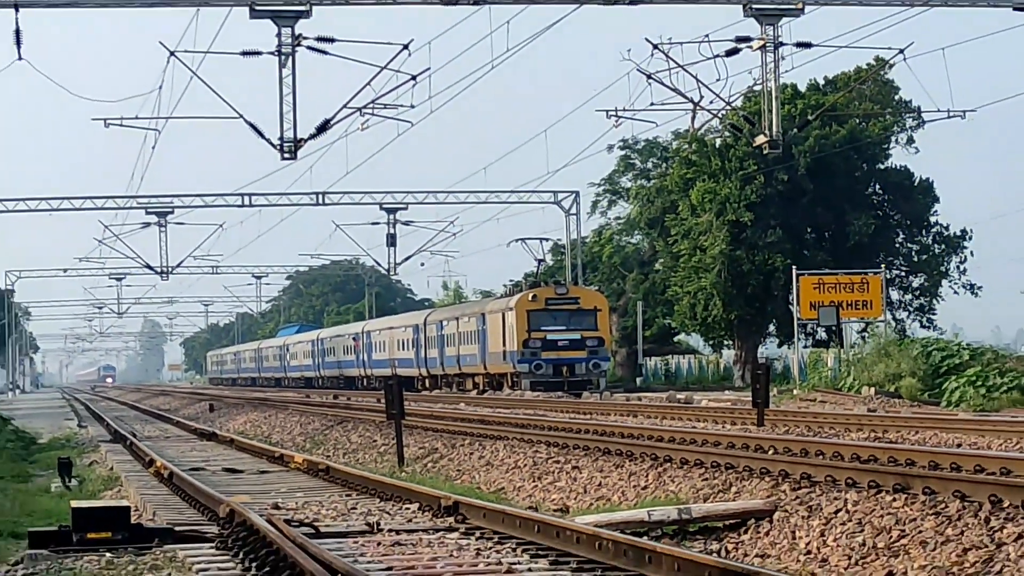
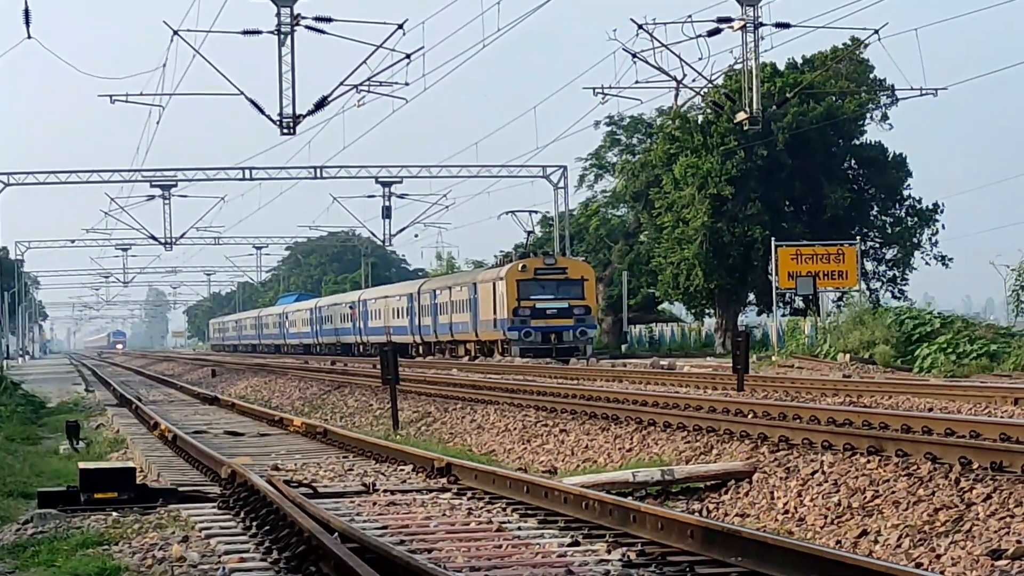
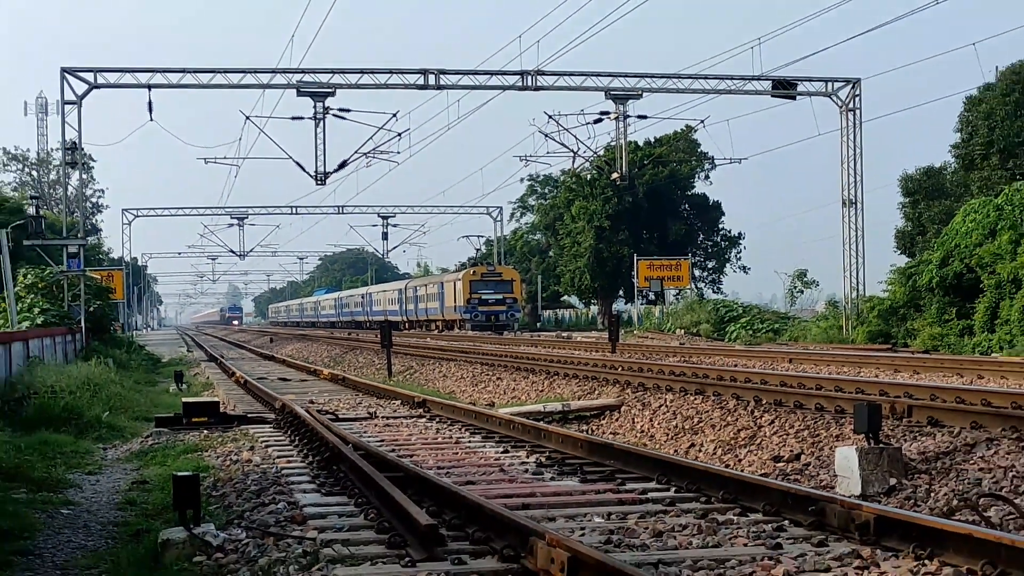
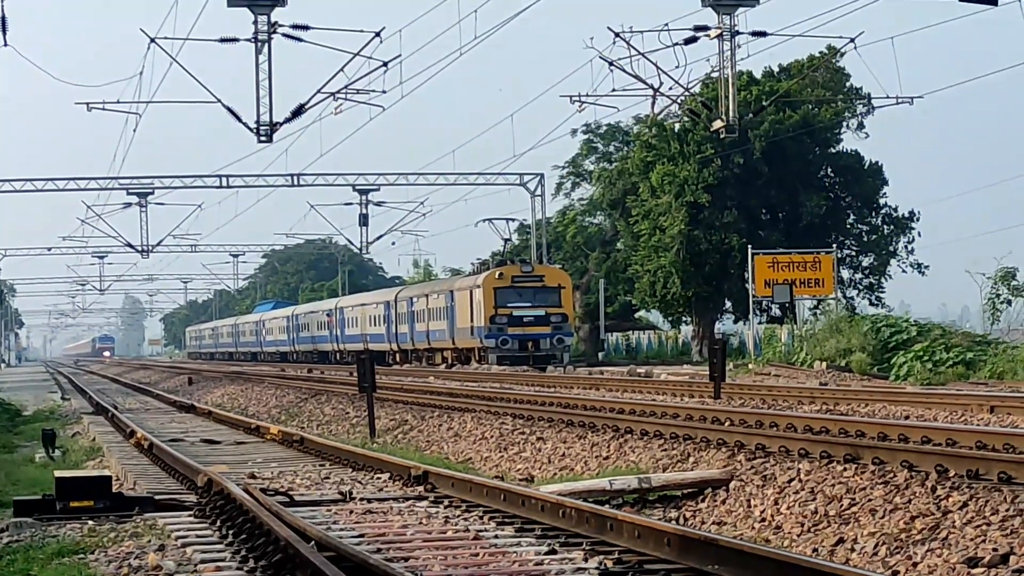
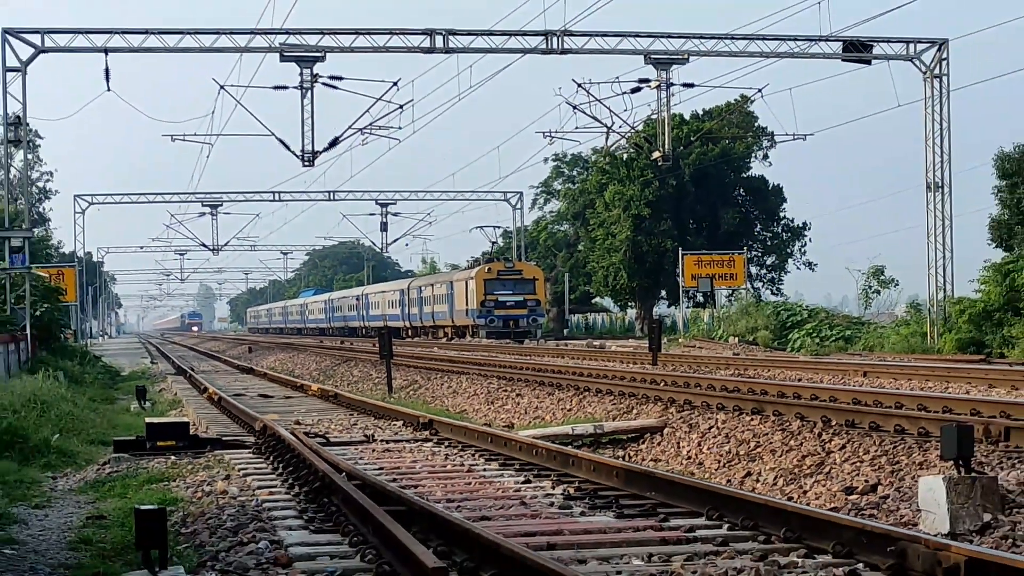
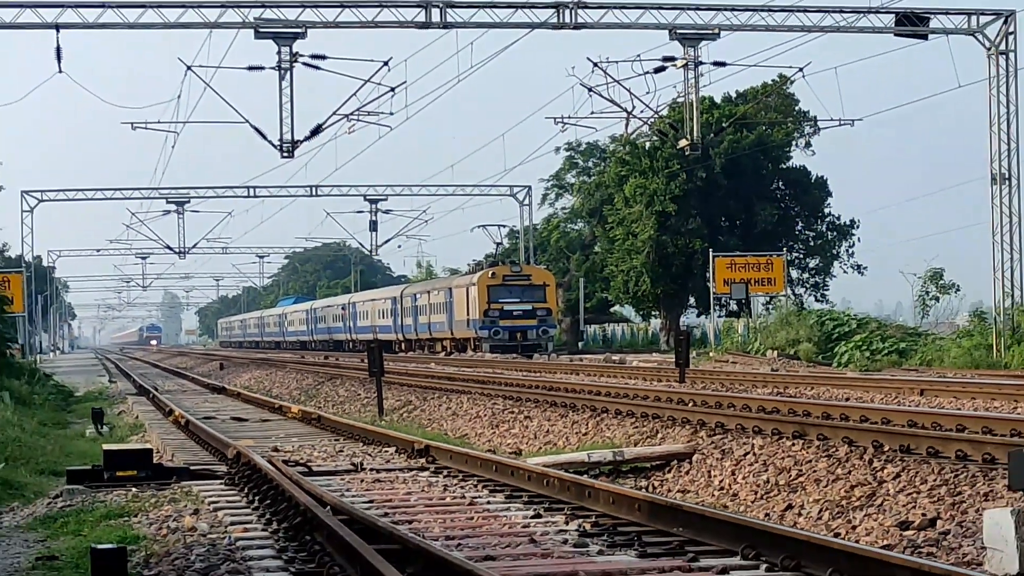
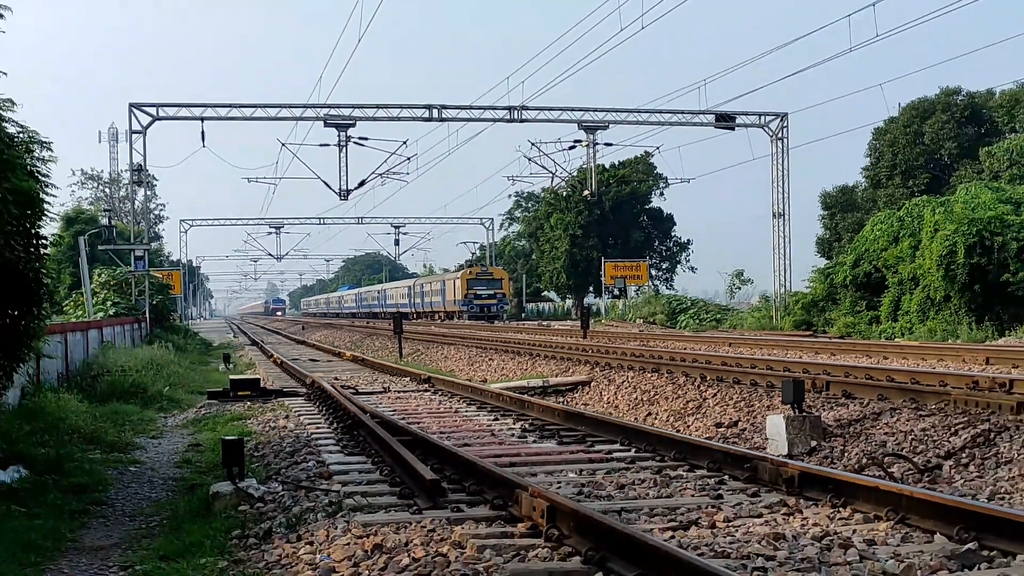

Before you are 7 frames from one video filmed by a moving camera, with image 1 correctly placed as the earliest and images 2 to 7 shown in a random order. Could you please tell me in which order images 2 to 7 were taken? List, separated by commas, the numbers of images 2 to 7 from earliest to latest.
2, 4, 6, 5, 3, 7
